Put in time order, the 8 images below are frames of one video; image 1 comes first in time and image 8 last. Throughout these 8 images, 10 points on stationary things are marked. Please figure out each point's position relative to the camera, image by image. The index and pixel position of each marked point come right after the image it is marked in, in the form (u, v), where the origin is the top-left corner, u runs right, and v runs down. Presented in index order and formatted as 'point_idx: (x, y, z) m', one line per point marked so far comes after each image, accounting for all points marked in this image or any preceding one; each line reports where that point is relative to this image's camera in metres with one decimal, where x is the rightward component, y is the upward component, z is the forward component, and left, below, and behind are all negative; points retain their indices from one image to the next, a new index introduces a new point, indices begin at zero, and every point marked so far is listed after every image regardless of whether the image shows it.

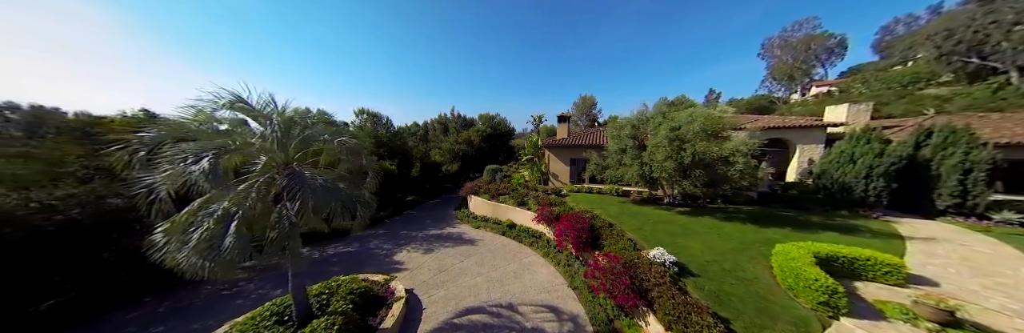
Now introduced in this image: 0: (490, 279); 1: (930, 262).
0: (-1.0, -4.8, +9.5) m
1: (+13.9, -3.1, +7.0) m
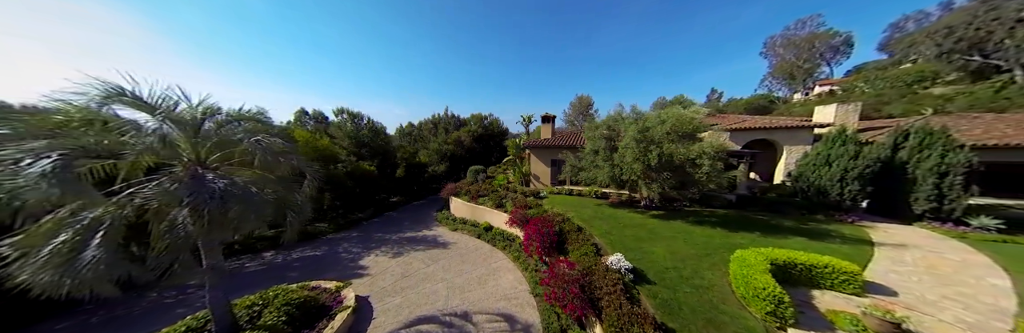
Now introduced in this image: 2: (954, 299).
0: (-2.7, -5.0, +9.3) m
1: (+12.2, -3.3, +6.7) m
2: (+11.5, -3.4, +5.4) m
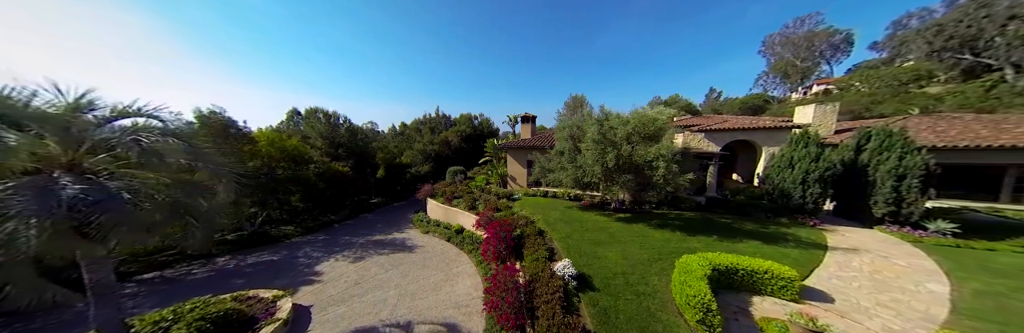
0: (-4.7, -5.1, +9.0) m
1: (+10.2, -3.4, +6.5) m
2: (+9.5, -3.5, +5.3) m
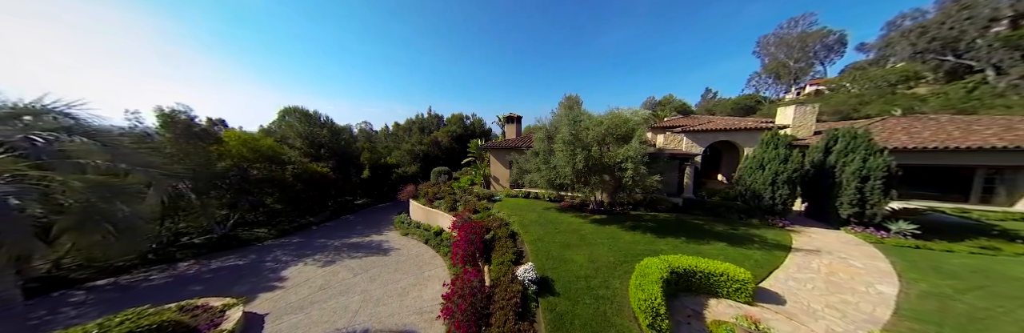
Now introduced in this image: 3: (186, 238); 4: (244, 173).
0: (-6.1, -5.2, +8.8) m
1: (+8.9, -3.5, +6.5) m
2: (+8.2, -3.6, +5.3) m
3: (-20.9, -4.5, +13.2) m
4: (-19.0, -0.4, +14.7) m
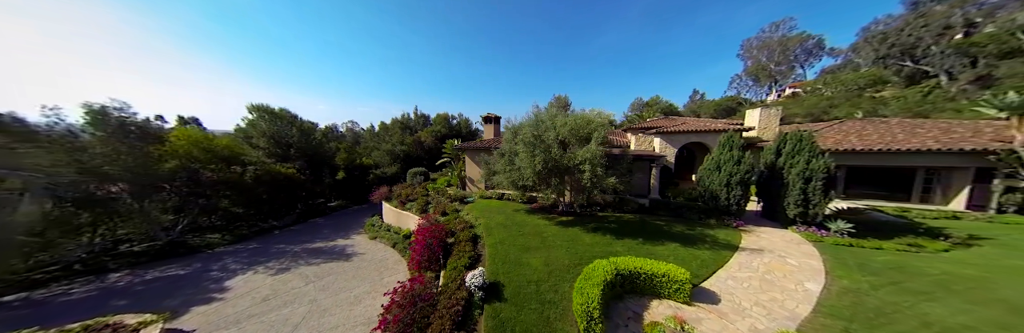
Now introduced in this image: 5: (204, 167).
0: (-7.8, -5.3, +8.4) m
1: (+7.2, -3.5, +6.7) m
2: (+6.6, -3.7, +5.4) m
3: (-22.8, -4.6, +12.2) m
4: (-21.0, -0.5, +13.8) m
5: (-21.1, 0.0, +14.3) m
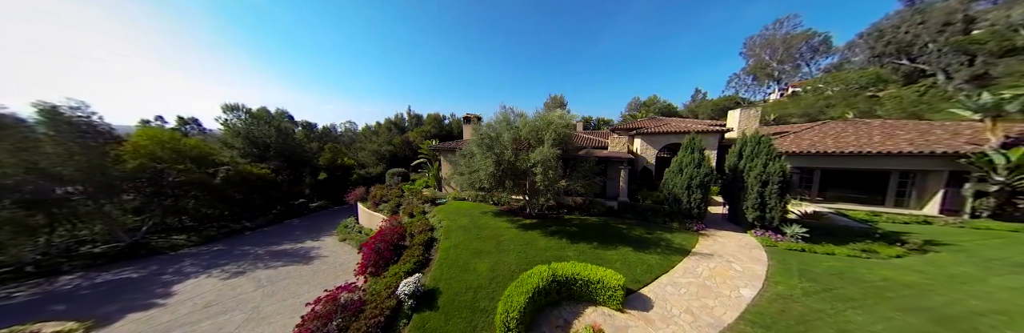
0: (-9.8, -5.4, +8.2) m
1: (+5.2, -3.7, +6.5) m
2: (+4.6, -3.8, +5.3) m
3: (-24.9, -4.7, +12.0) m
4: (-23.0, -0.6, +13.6) m
5: (-23.2, -0.1, +14.1) m
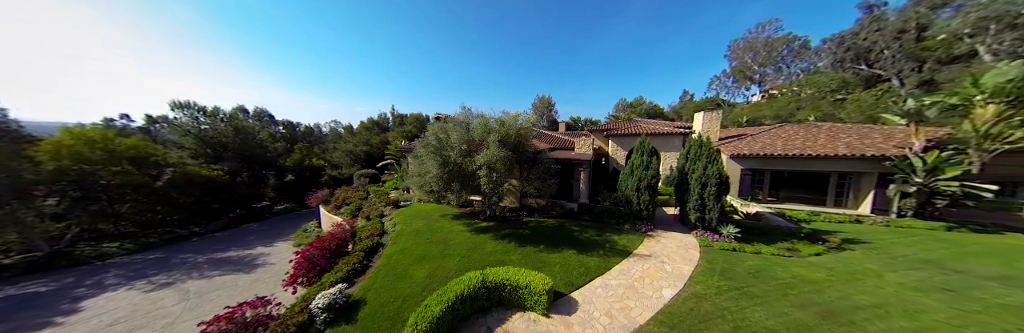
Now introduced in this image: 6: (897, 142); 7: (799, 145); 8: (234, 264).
0: (-12.1, -5.5, +7.6) m
1: (+3.0, -3.8, +6.6) m
2: (+2.4, -3.9, +5.3) m
3: (-27.2, -4.8, +10.8) m
4: (-25.5, -0.7, +12.5) m
5: (-25.6, -0.2, +12.9) m
6: (+25.3, +1.6, +13.5) m
7: (+19.8, +1.4, +14.2) m
8: (-15.5, -5.5, +11.3) m
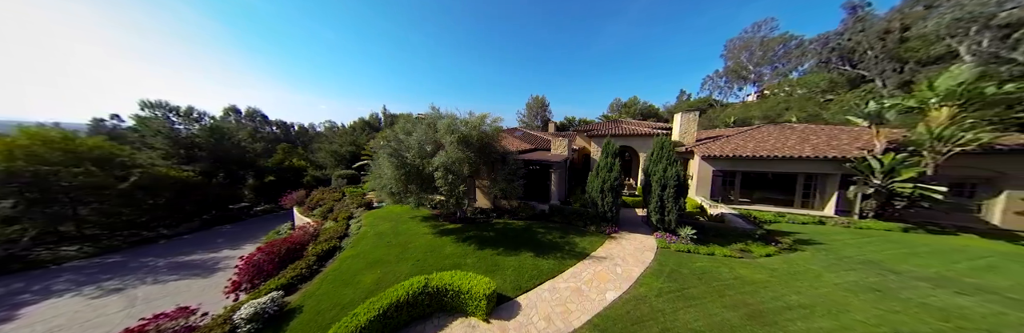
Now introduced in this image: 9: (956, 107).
0: (-13.8, -5.6, +7.4) m
1: (+1.3, -3.9, +6.5) m
2: (+0.8, -4.0, +5.2) m
3: (-29.0, -4.9, +10.3) m
4: (-27.2, -0.8, +12.0) m
5: (-27.4, -0.3, +12.5) m
6: (+23.6, +1.5, +13.8) m
7: (+18.0, +1.3, +14.4) m
8: (-17.2, -5.5, +11.0) m
9: (+20.9, +2.8, +9.7) m
